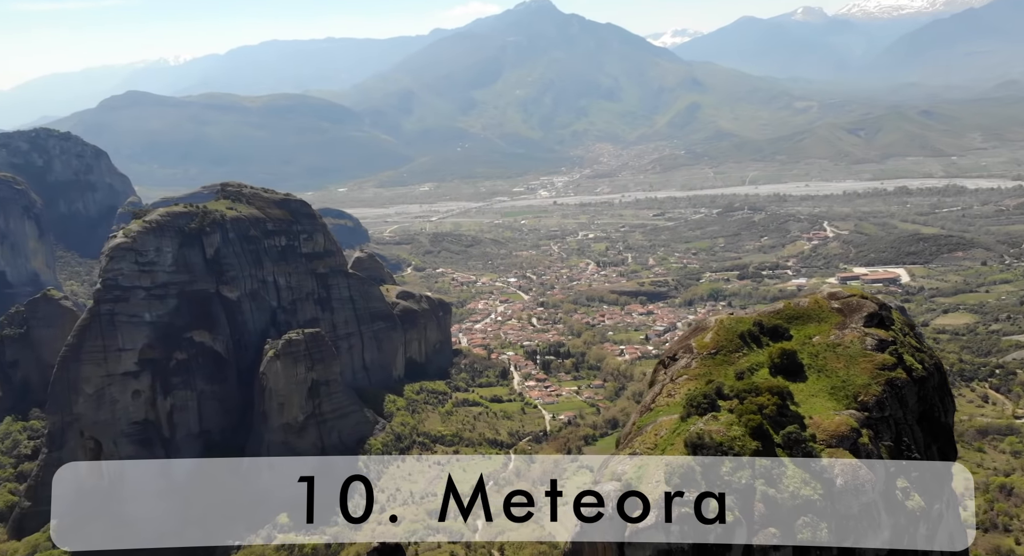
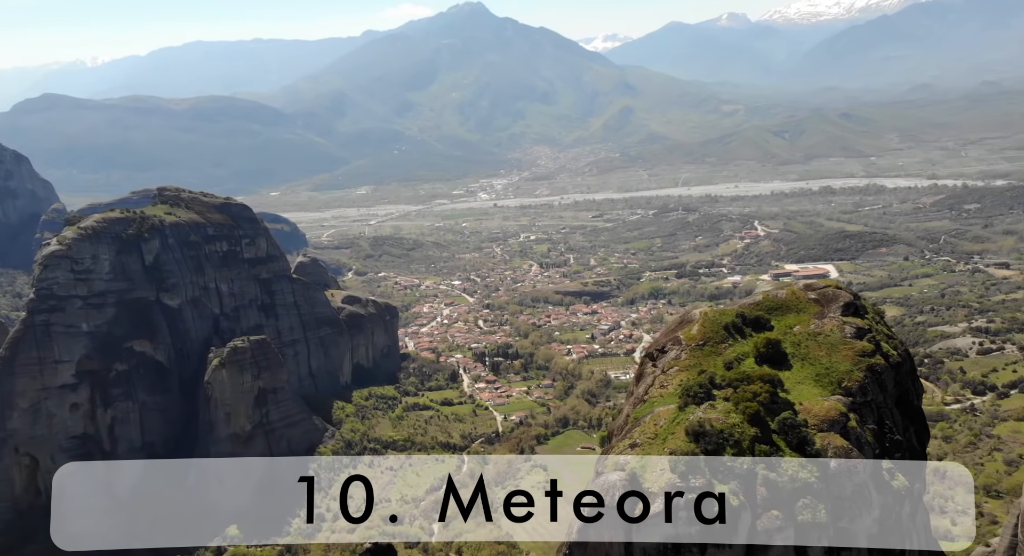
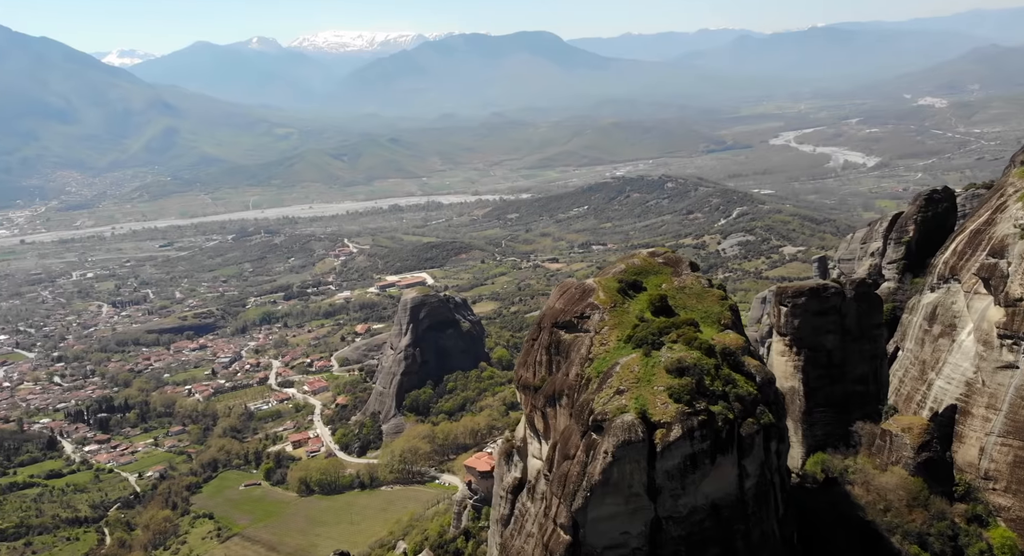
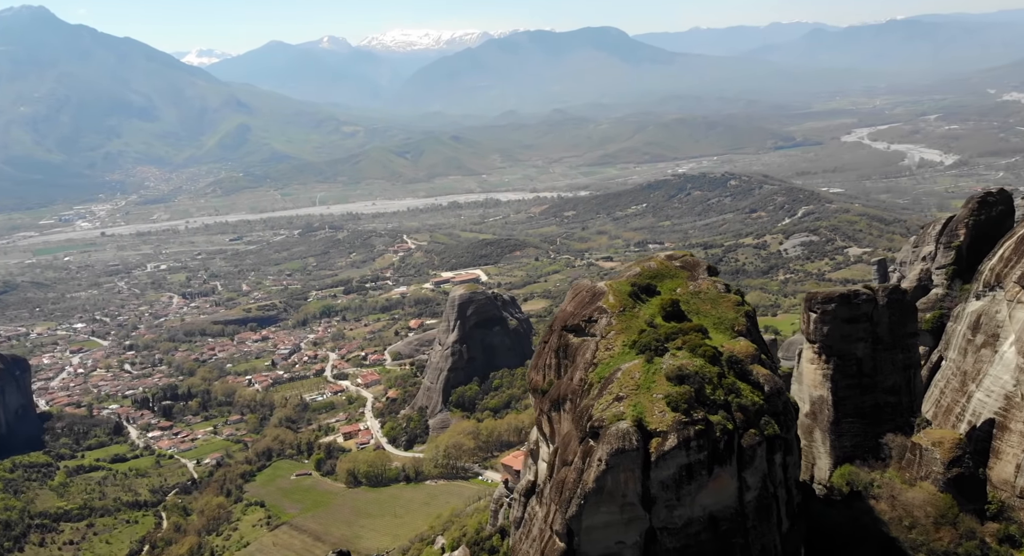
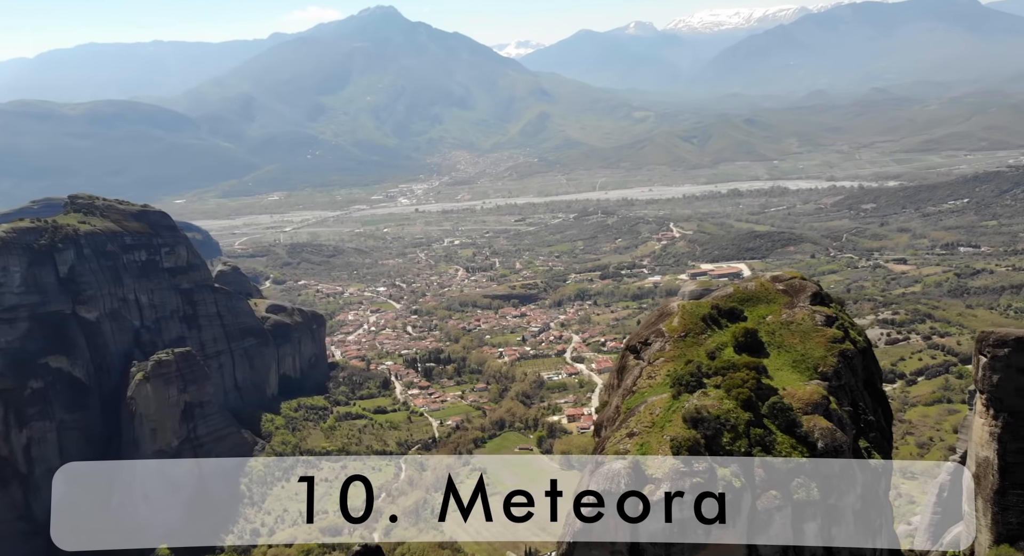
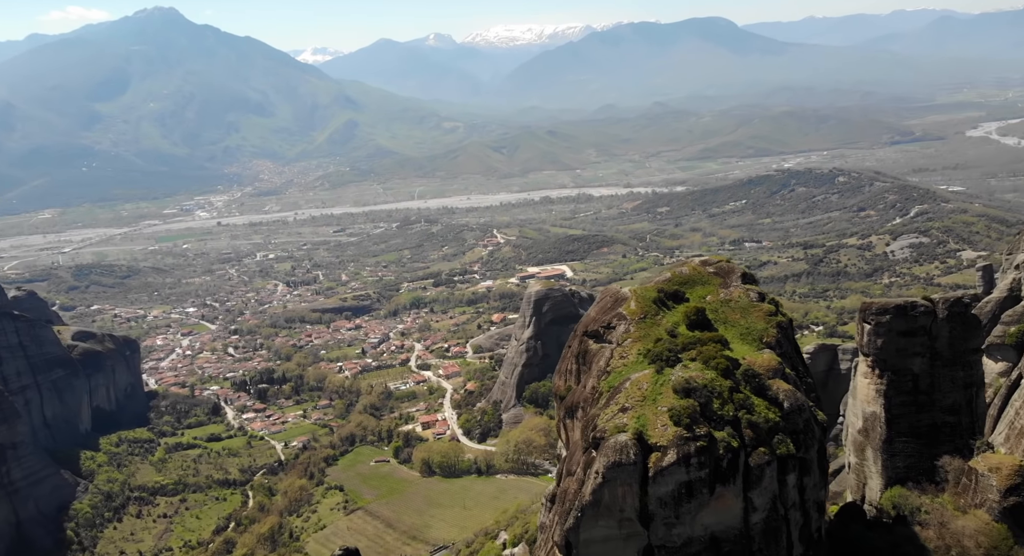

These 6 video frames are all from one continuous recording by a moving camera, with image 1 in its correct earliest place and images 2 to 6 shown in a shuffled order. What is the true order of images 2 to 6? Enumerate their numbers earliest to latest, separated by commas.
2, 5, 6, 4, 3
